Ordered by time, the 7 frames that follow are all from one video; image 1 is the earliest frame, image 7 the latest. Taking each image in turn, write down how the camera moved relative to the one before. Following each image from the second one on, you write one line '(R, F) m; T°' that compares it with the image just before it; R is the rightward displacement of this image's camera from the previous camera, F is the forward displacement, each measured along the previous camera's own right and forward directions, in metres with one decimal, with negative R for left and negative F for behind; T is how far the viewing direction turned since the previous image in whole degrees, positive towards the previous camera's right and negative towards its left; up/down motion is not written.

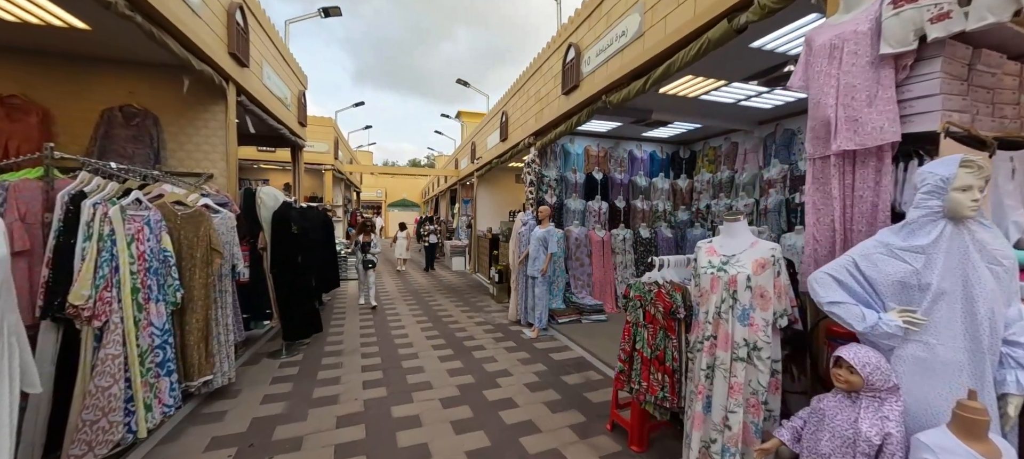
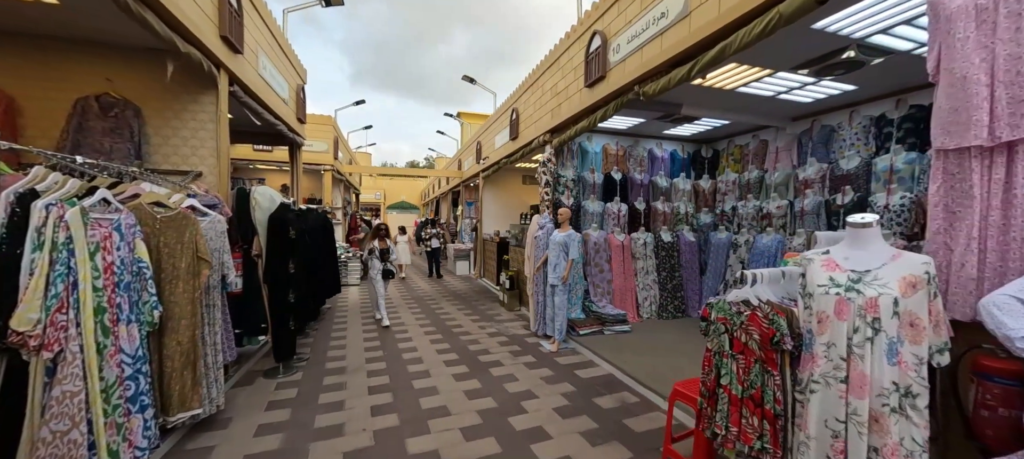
(-0.2, +0.4) m; 0°
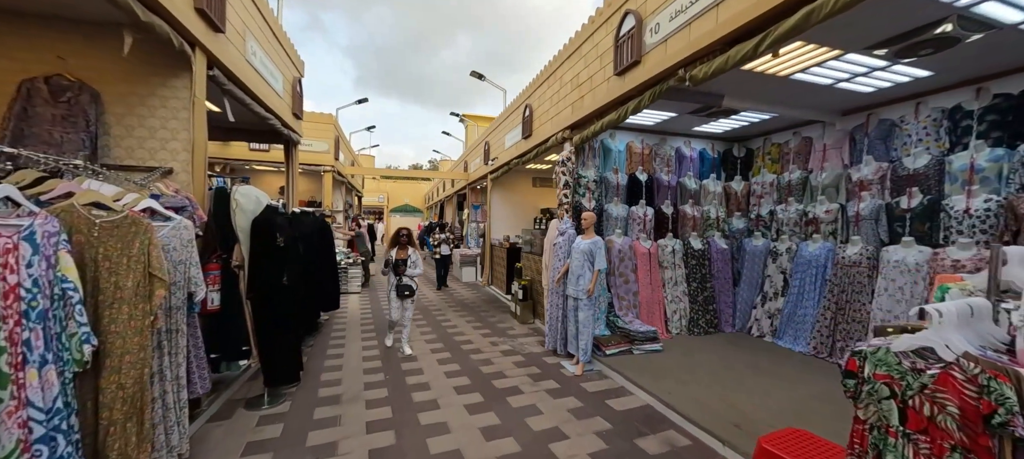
(-0.2, +0.5) m; 0°
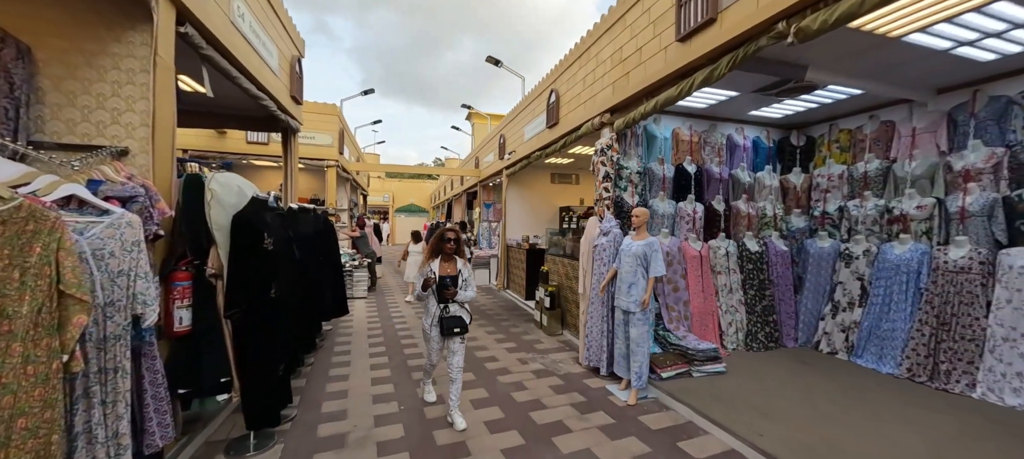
(-0.3, +0.6) m; -1°
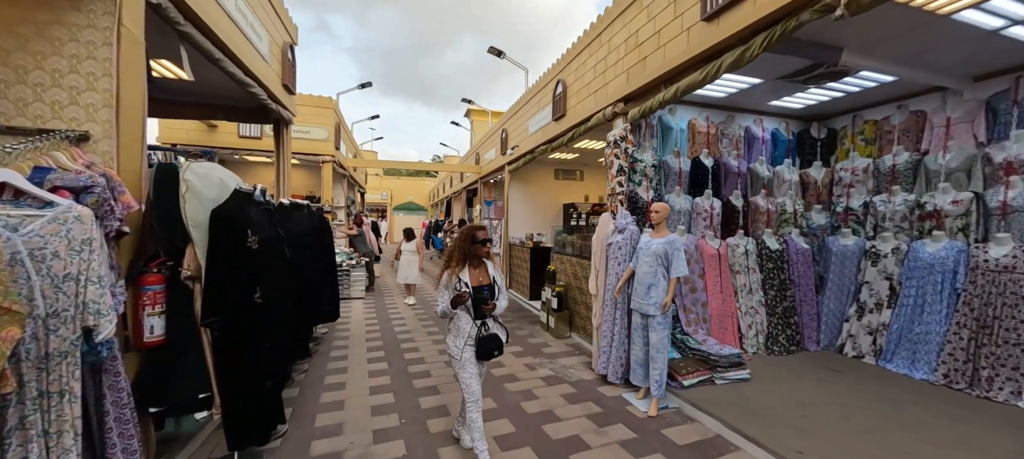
(-0.1, +0.2) m; 0°
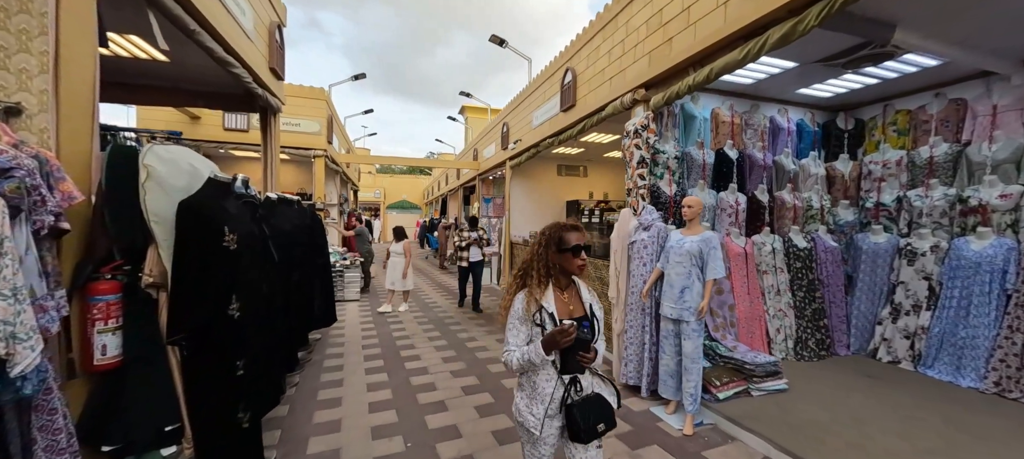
(-0.2, +0.3) m; +1°
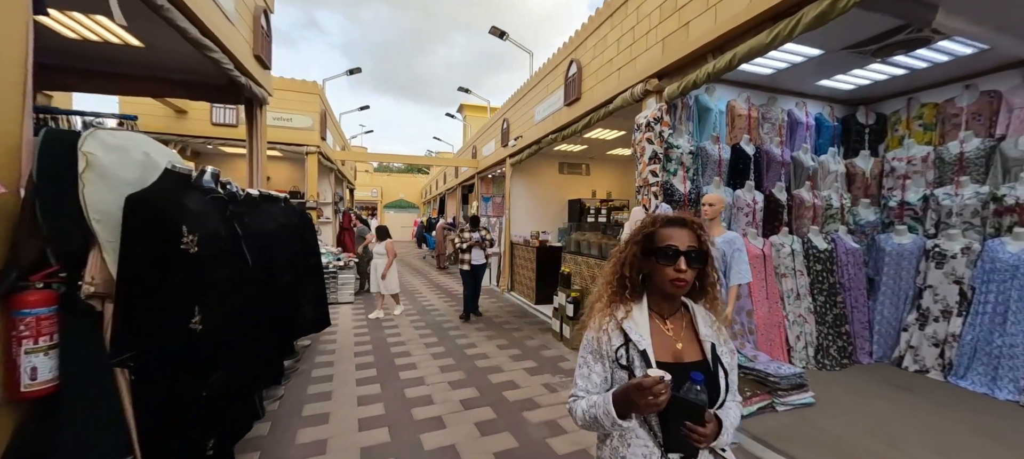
(0.0, +0.2) m; 0°
